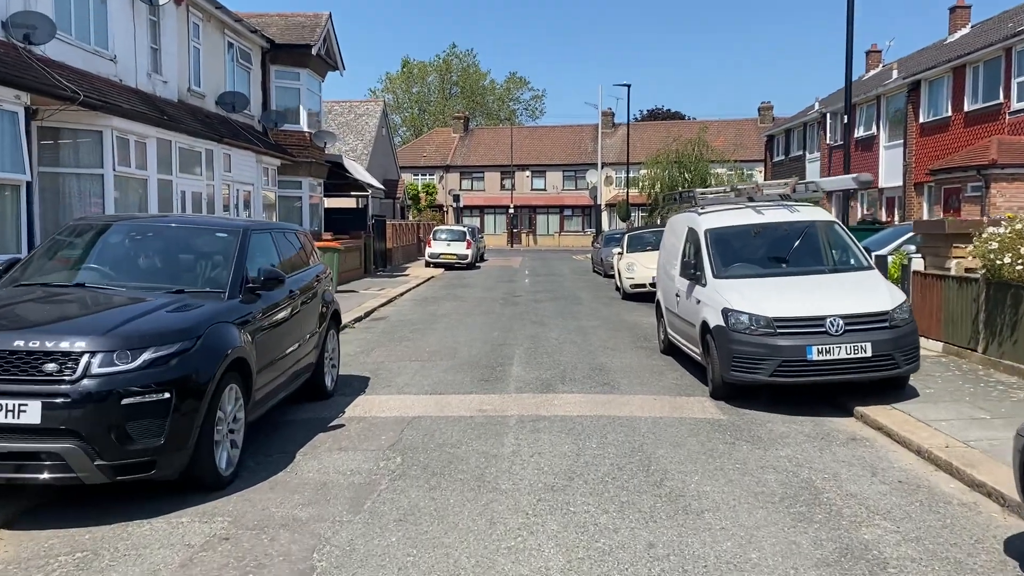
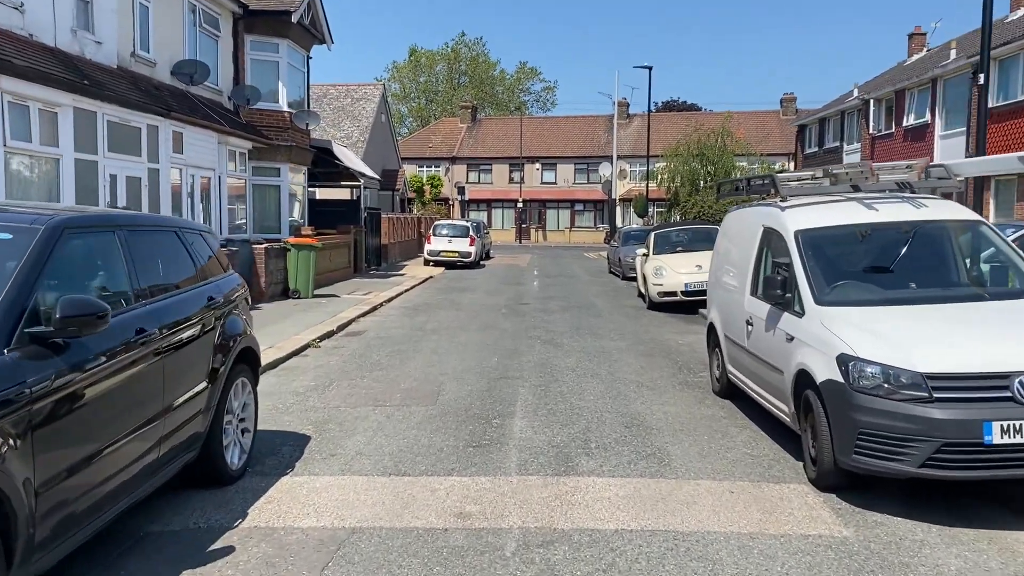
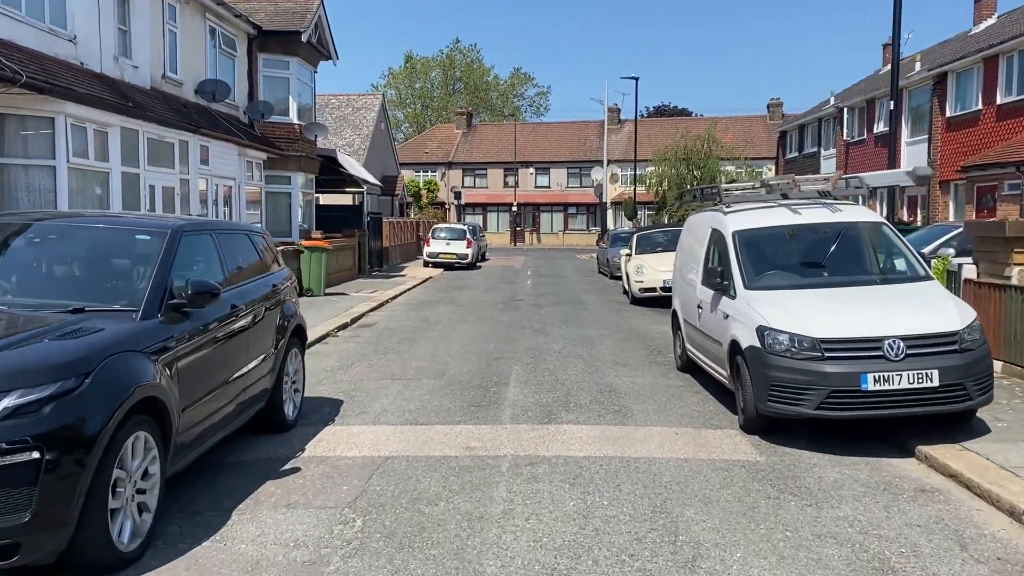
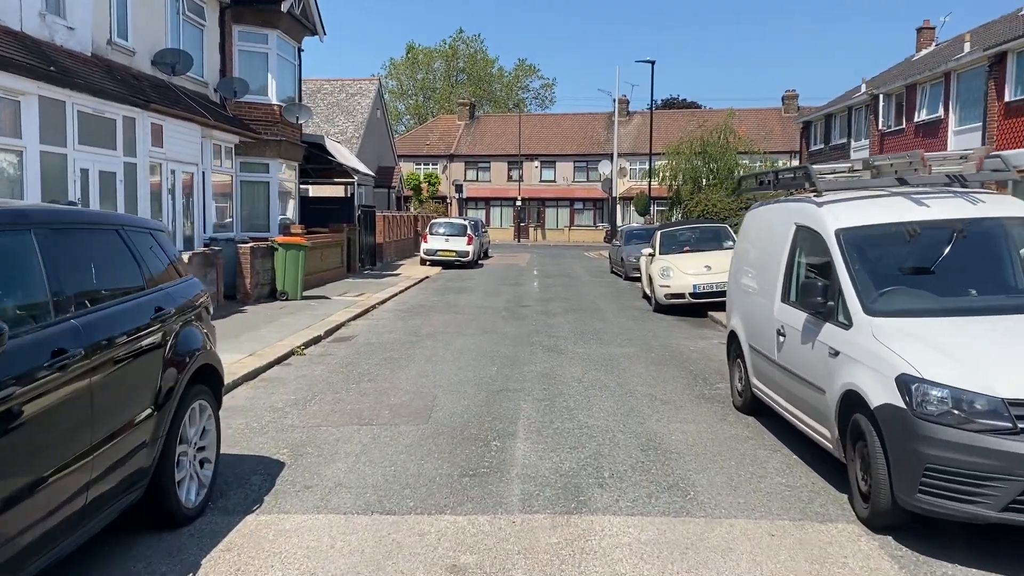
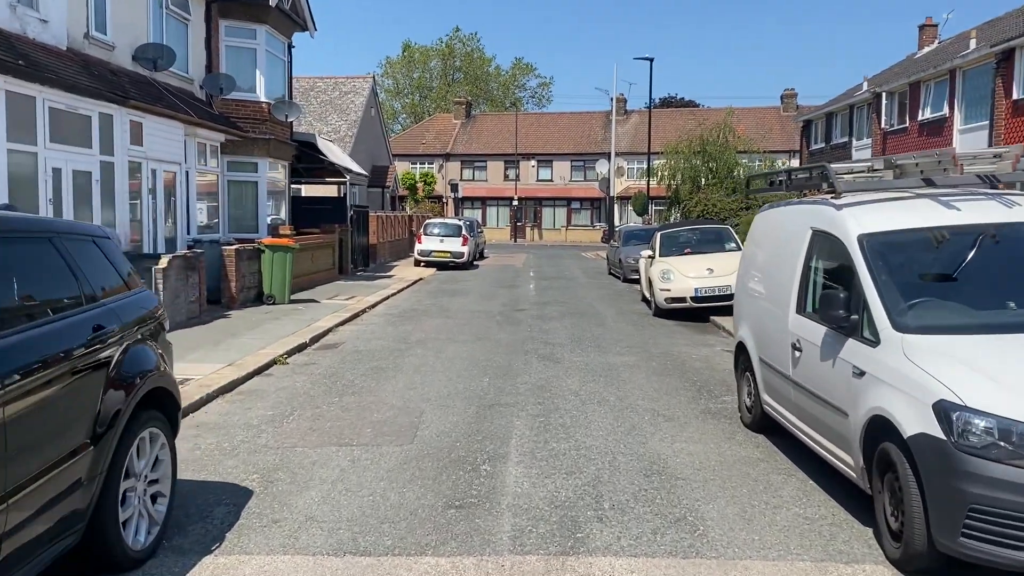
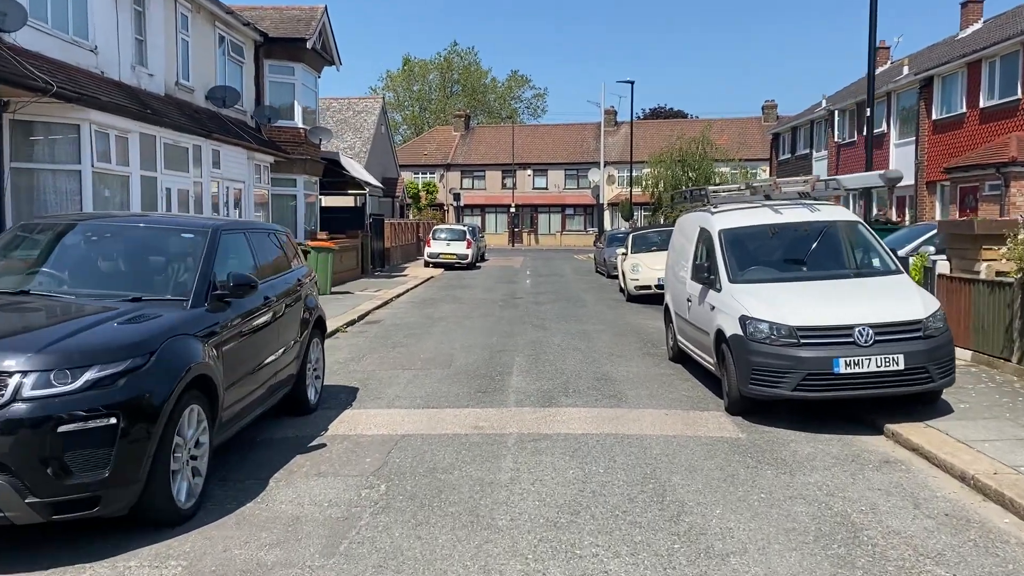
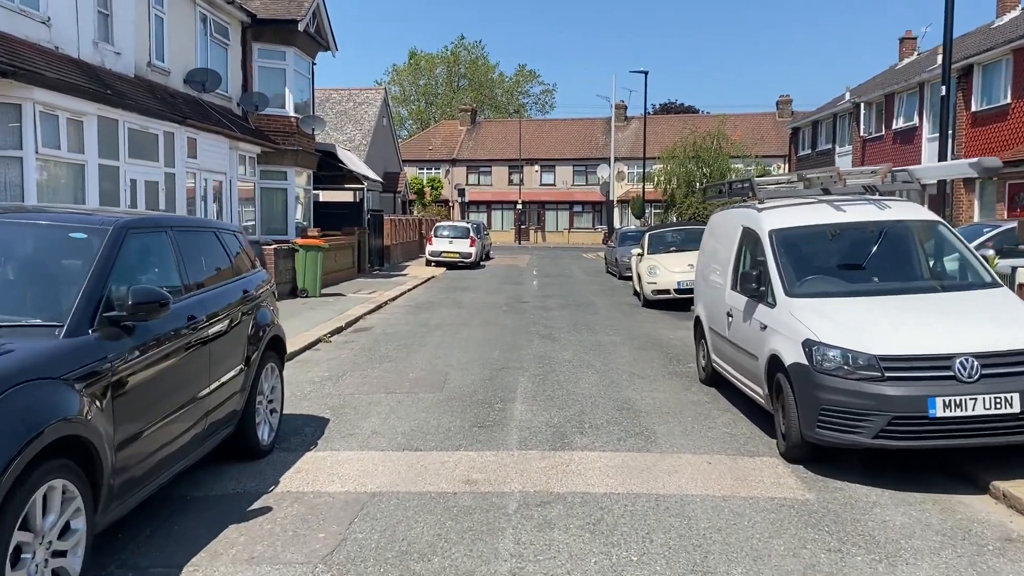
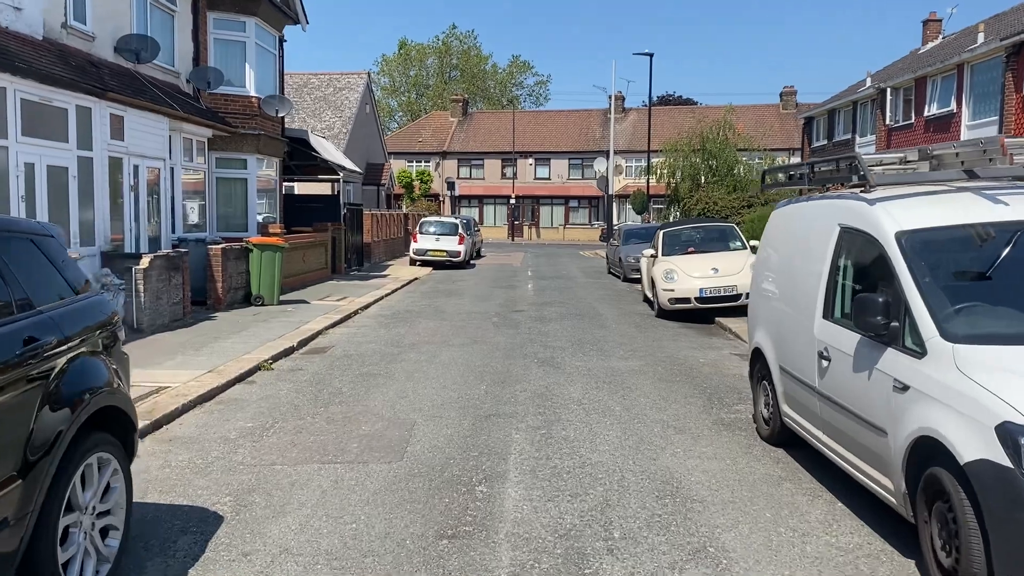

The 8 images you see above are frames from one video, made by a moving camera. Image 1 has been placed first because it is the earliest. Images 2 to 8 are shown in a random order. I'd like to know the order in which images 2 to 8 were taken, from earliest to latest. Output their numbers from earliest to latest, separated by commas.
6, 3, 7, 2, 4, 5, 8
